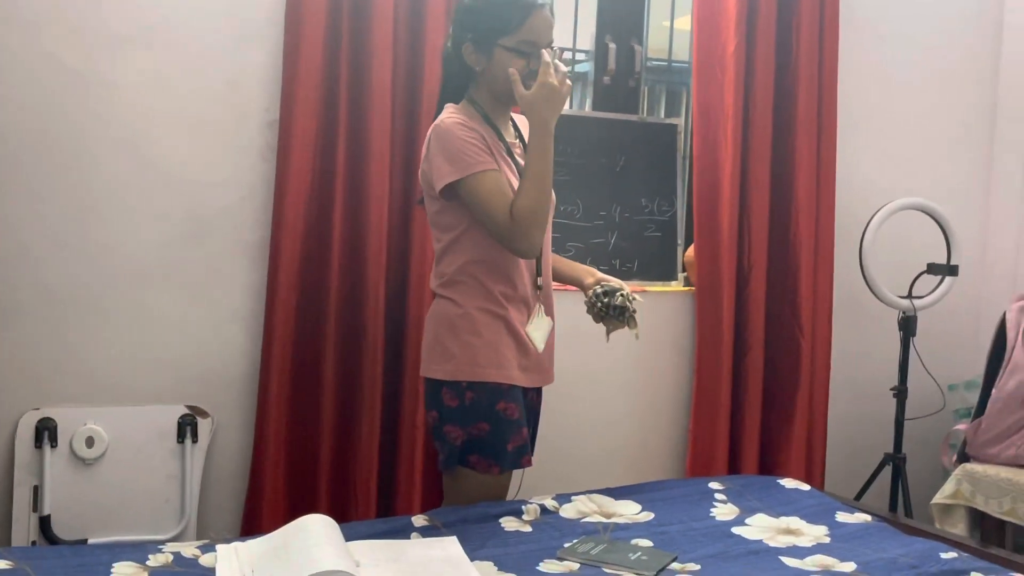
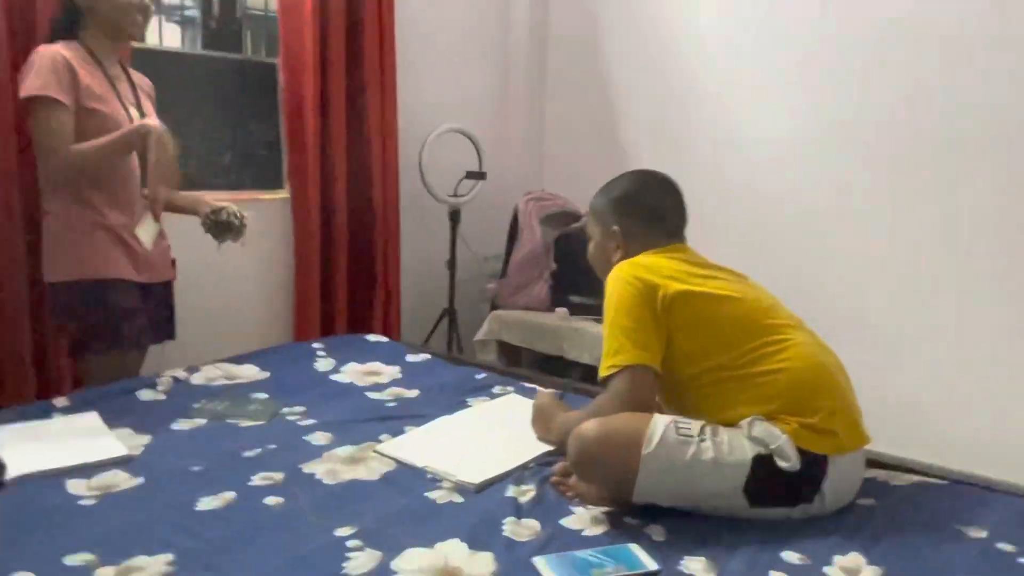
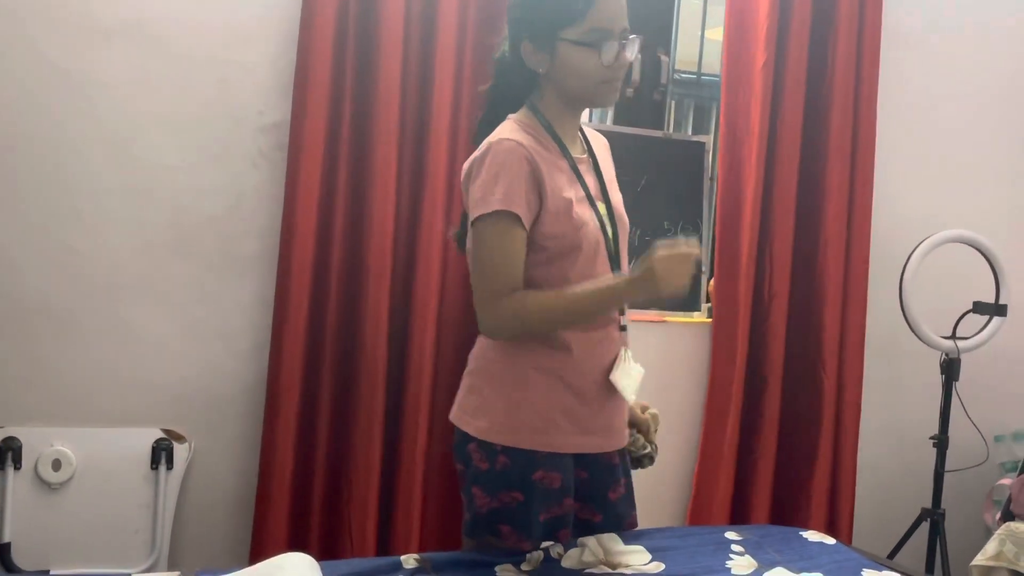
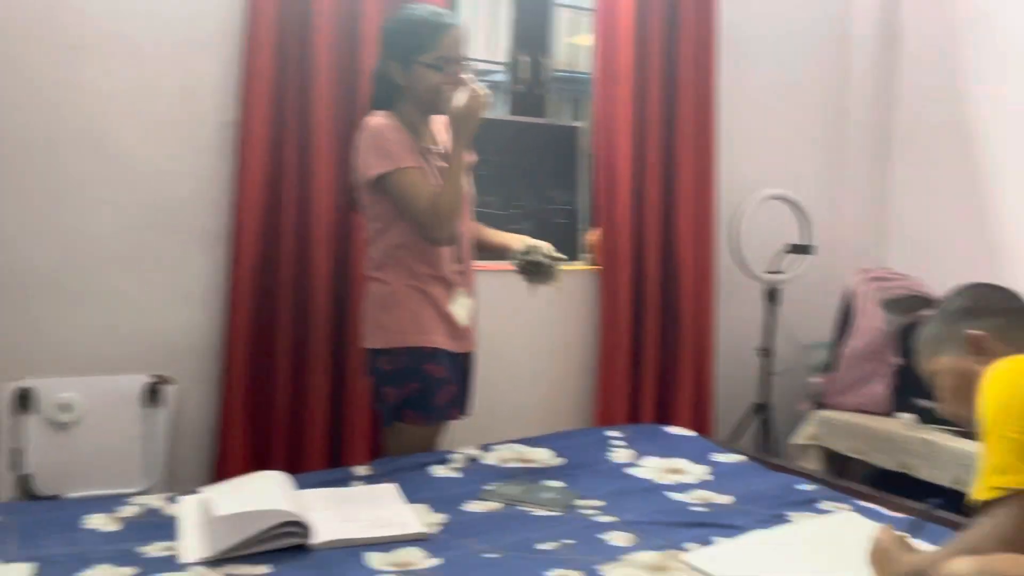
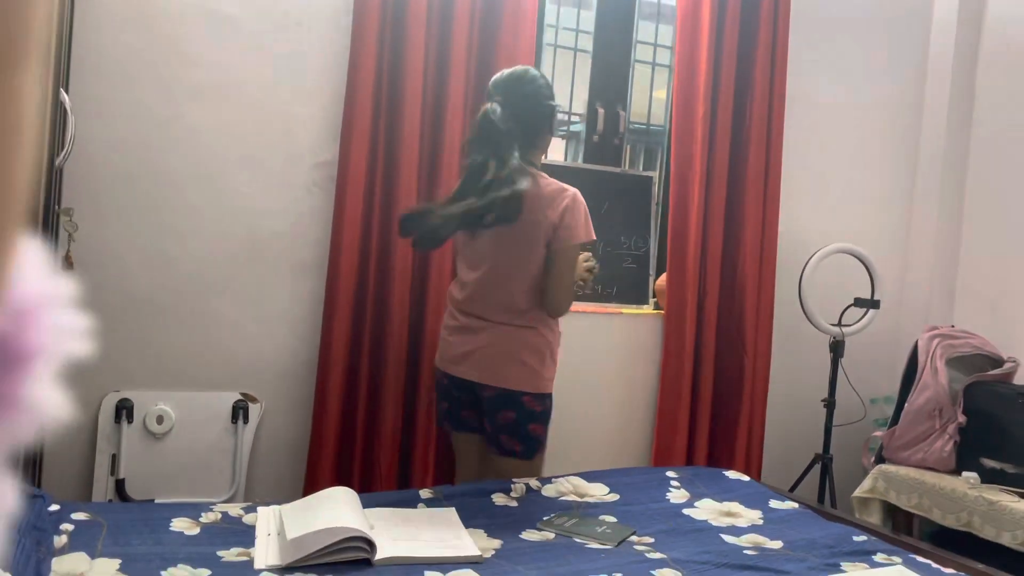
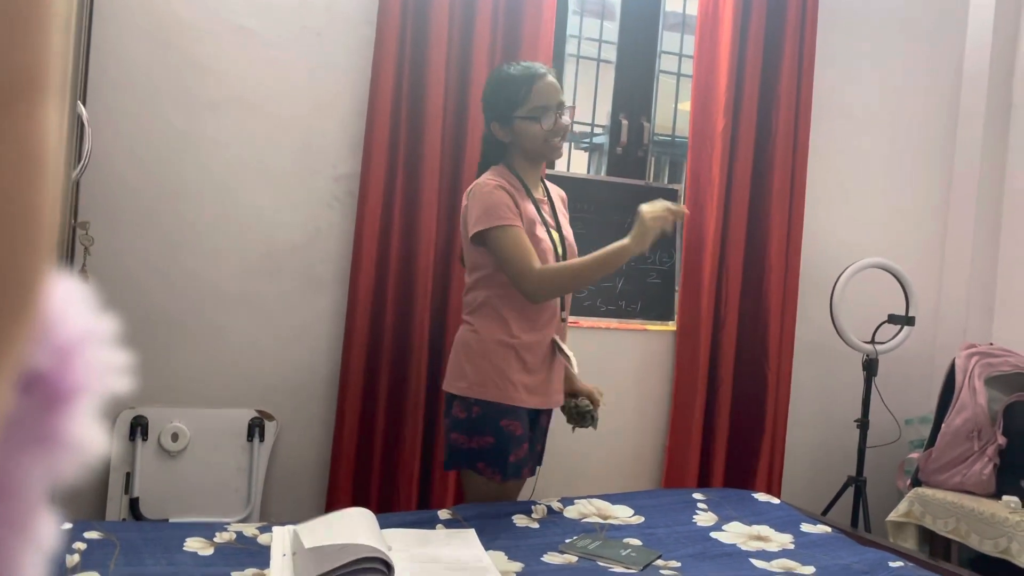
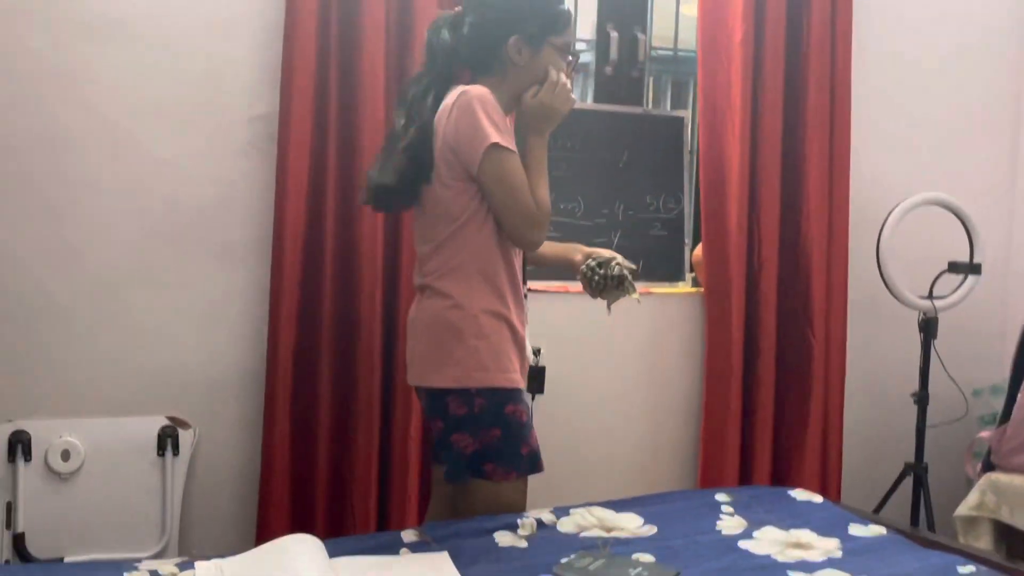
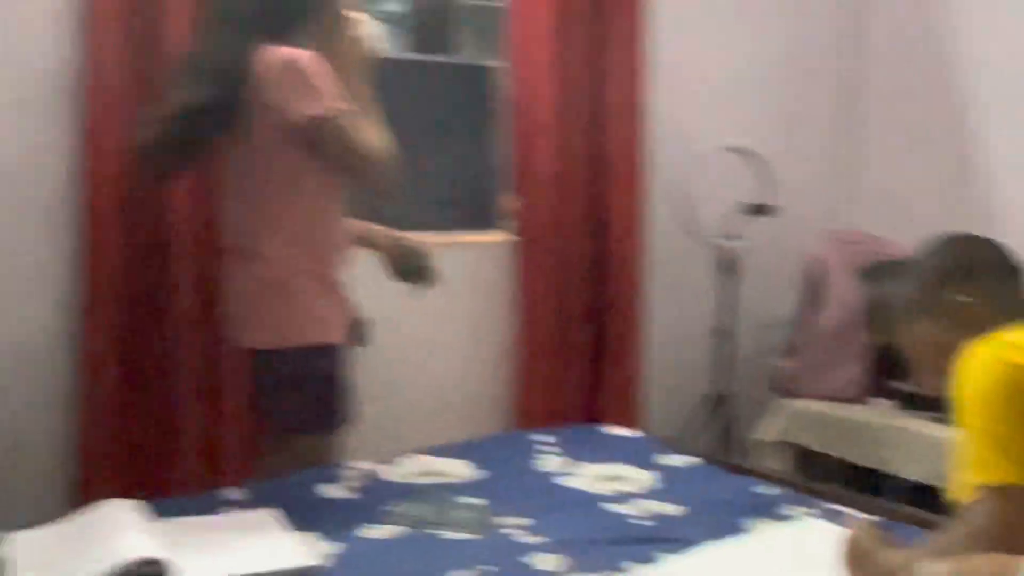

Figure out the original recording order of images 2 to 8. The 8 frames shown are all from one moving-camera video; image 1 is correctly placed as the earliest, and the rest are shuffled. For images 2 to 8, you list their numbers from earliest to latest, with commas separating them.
4, 2, 8, 7, 6, 3, 5
